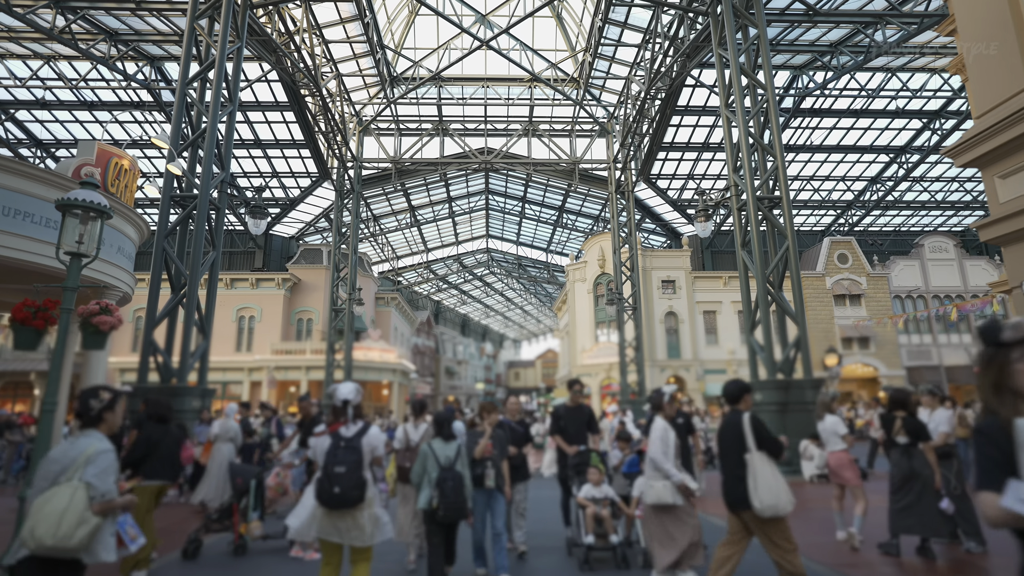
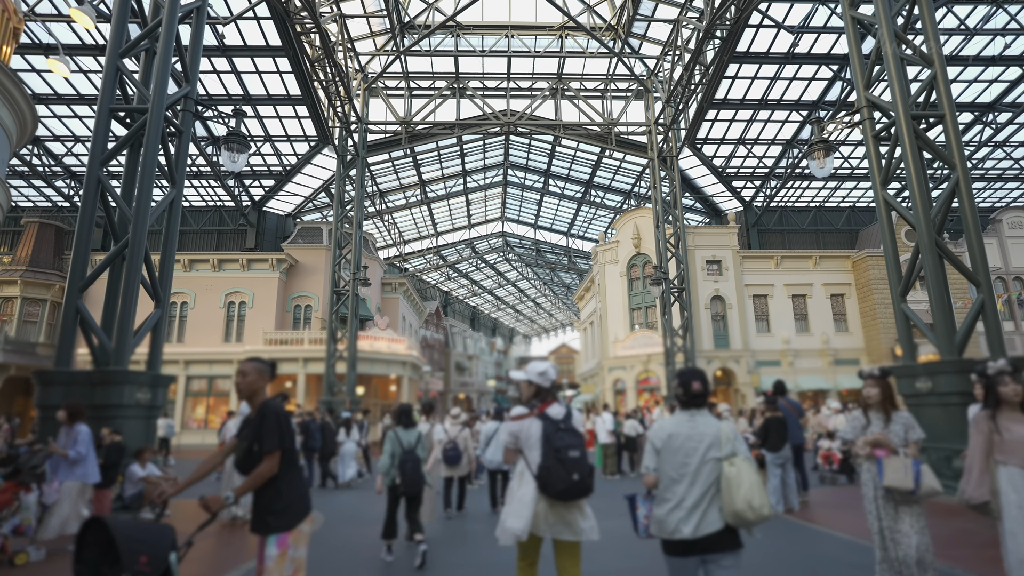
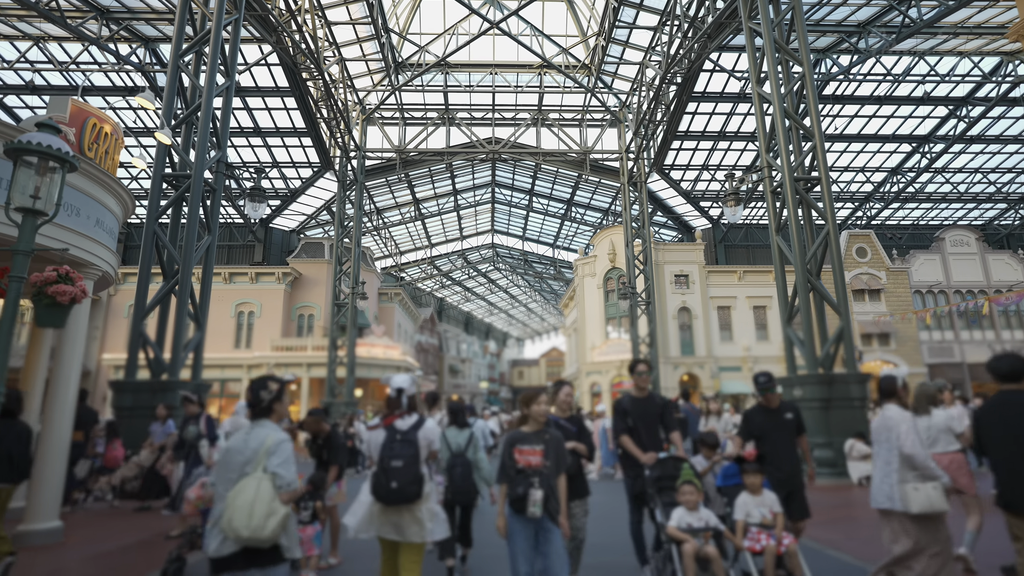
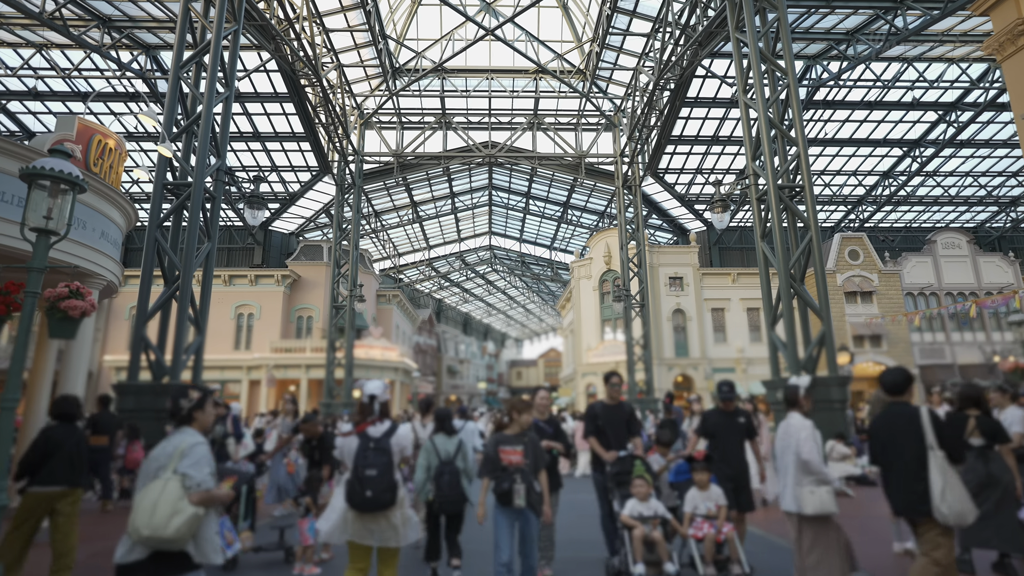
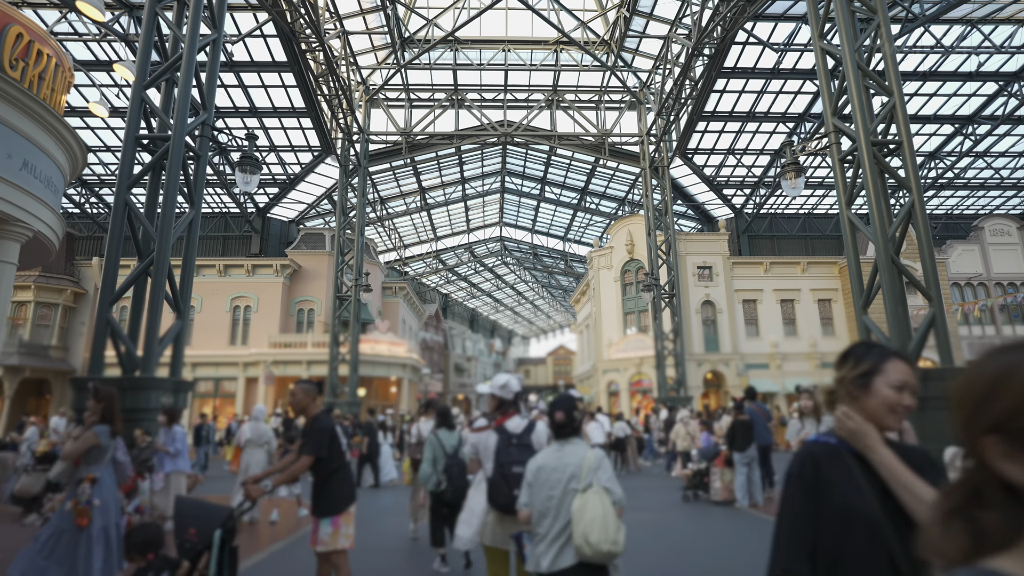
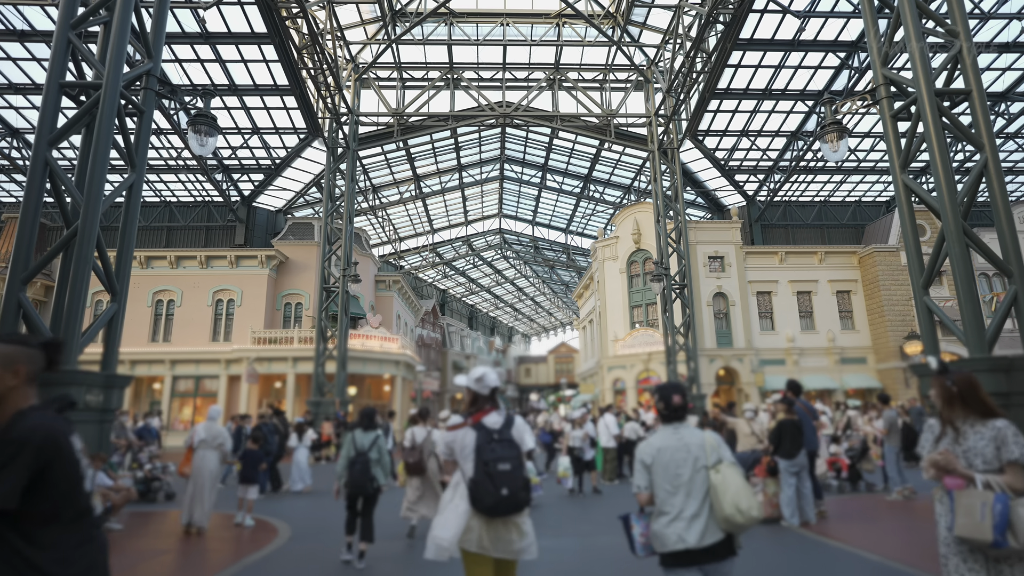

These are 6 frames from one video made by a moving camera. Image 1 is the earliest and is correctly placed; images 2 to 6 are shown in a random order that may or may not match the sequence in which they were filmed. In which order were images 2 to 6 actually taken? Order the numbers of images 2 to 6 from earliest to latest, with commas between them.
4, 3, 5, 2, 6
